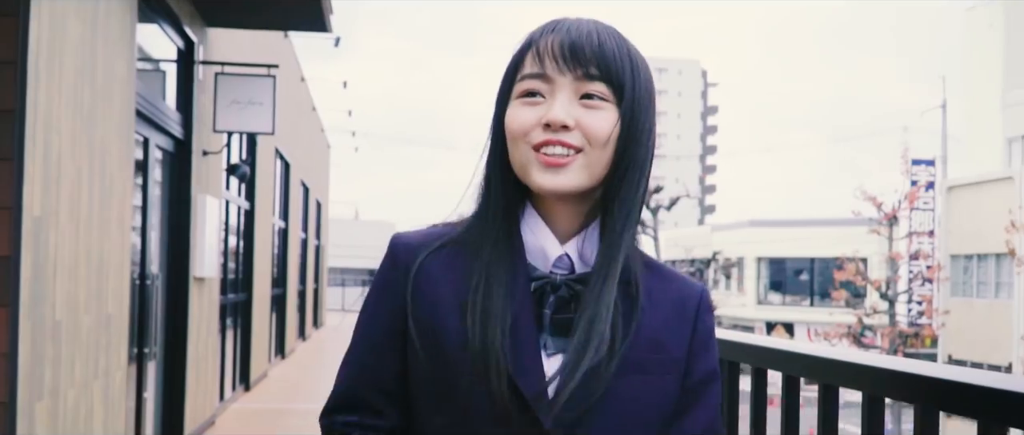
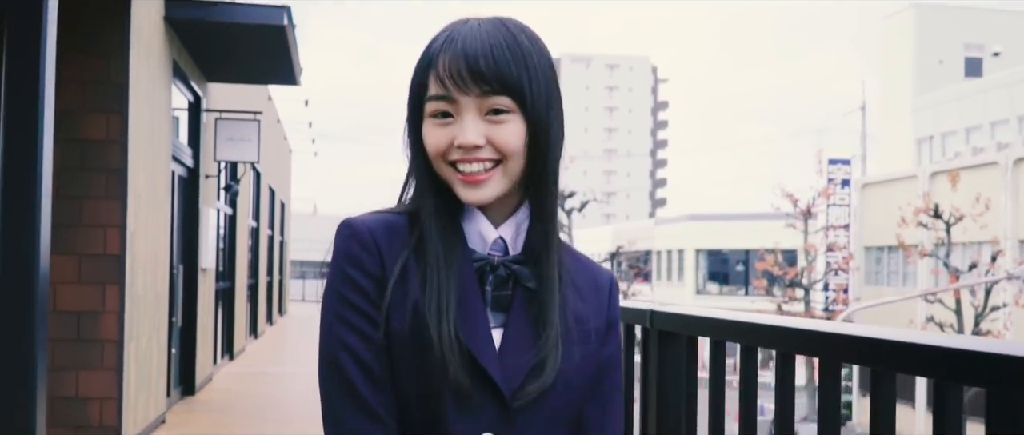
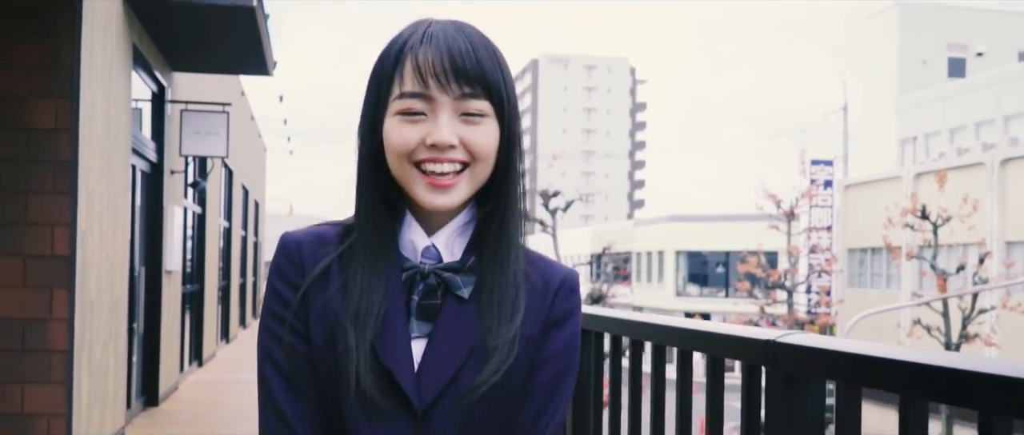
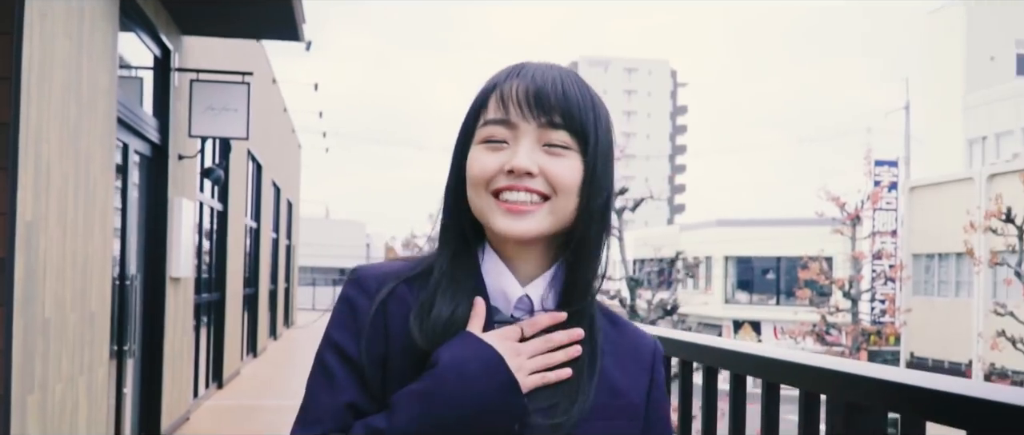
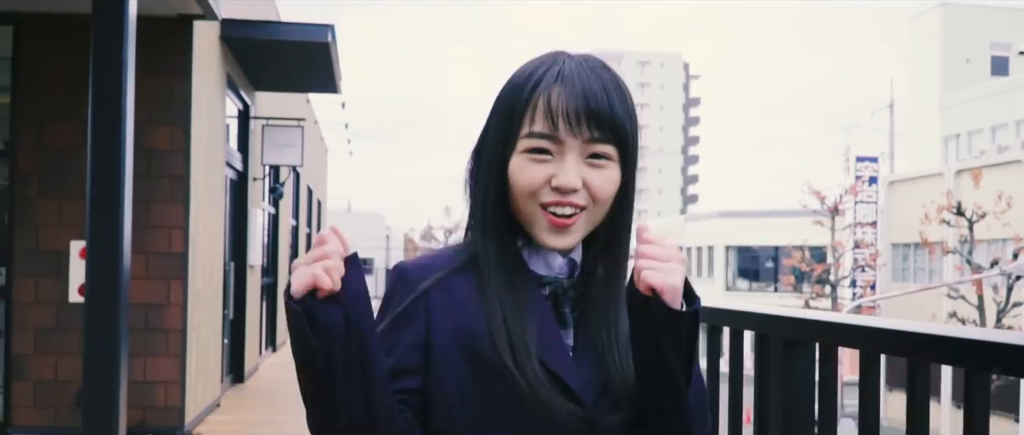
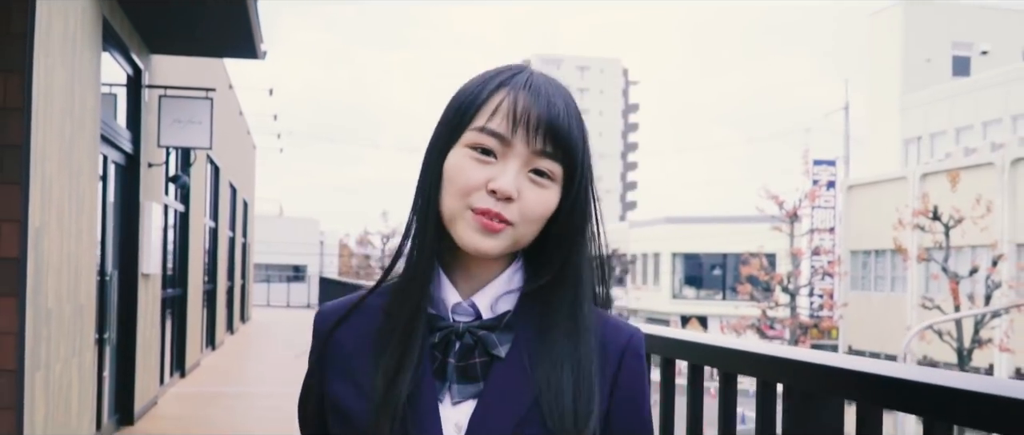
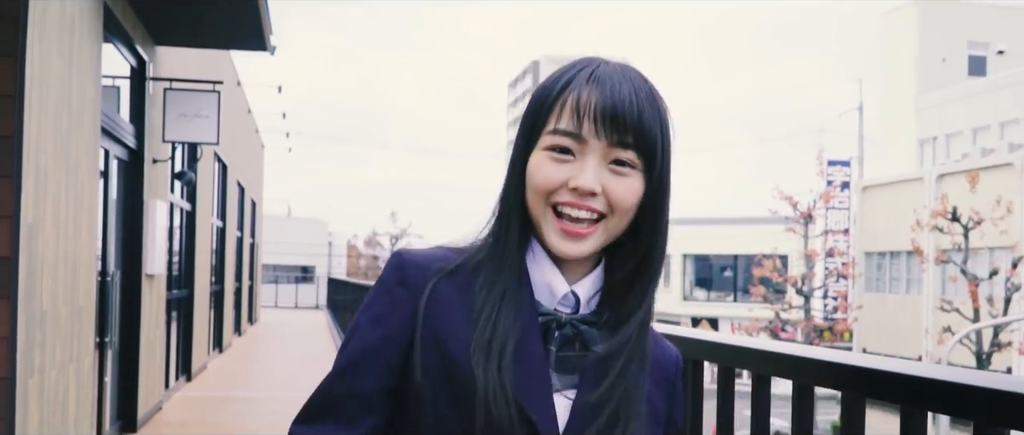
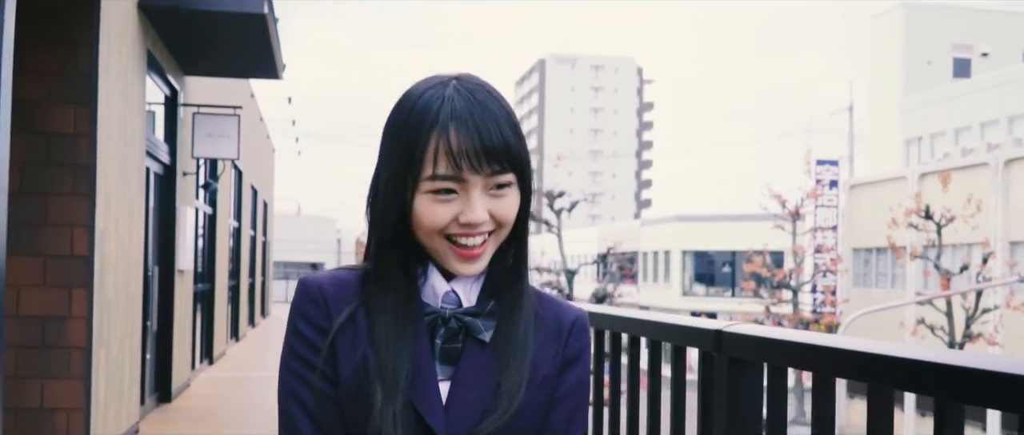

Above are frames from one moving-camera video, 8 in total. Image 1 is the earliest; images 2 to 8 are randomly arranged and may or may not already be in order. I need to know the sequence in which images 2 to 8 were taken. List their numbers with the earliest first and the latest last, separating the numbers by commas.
4, 7, 6, 3, 8, 2, 5
